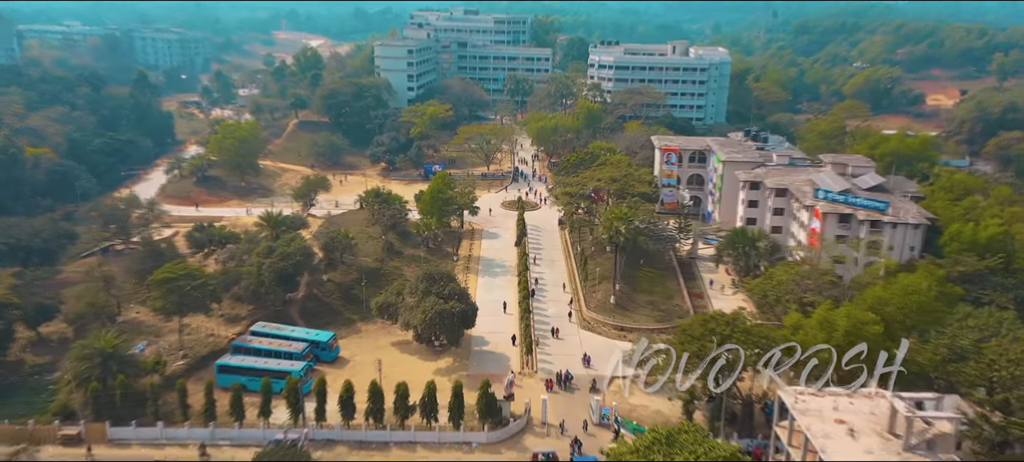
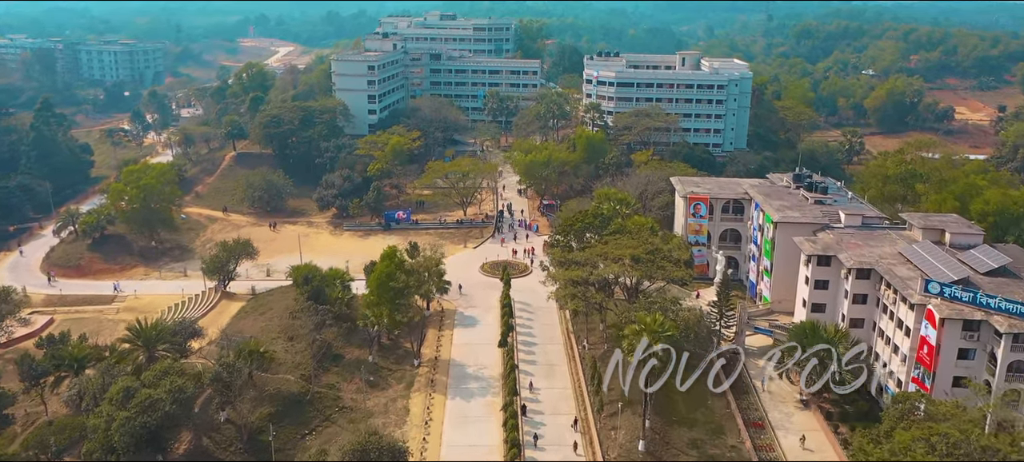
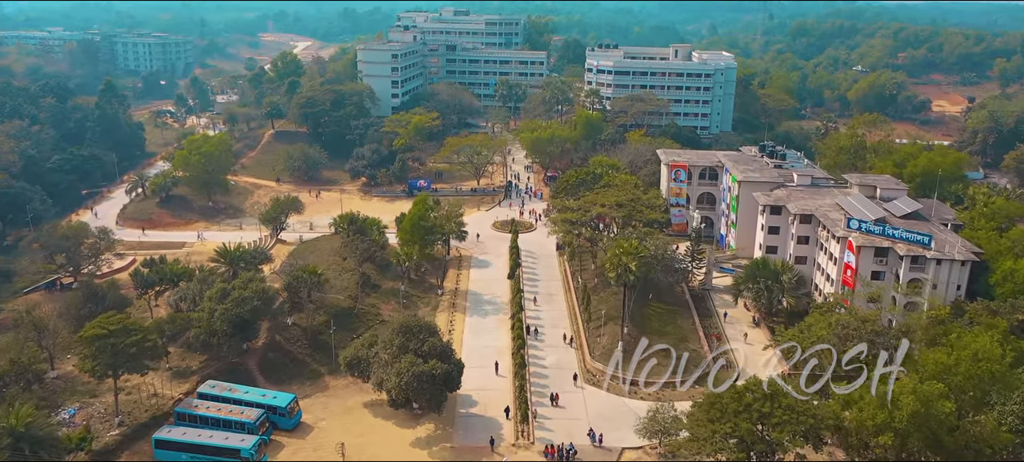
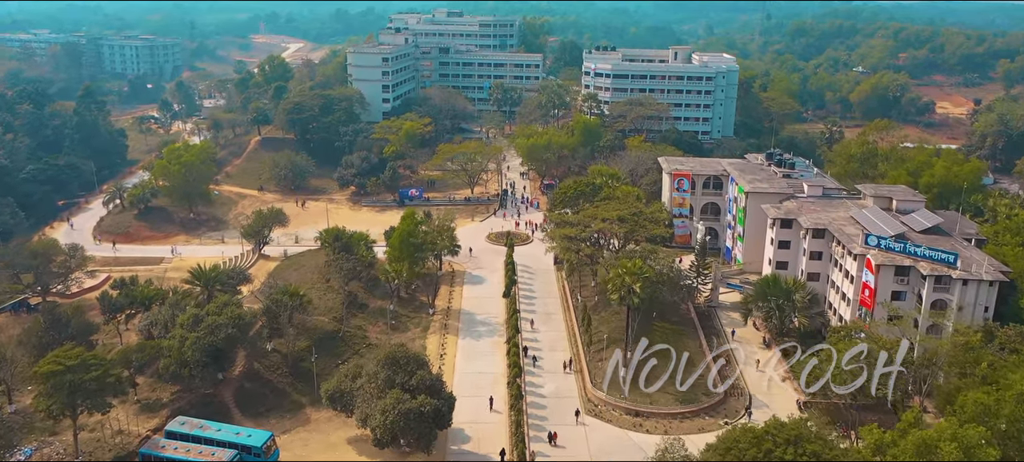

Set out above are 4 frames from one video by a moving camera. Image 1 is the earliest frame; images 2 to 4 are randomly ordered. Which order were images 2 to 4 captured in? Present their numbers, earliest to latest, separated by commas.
3, 4, 2
